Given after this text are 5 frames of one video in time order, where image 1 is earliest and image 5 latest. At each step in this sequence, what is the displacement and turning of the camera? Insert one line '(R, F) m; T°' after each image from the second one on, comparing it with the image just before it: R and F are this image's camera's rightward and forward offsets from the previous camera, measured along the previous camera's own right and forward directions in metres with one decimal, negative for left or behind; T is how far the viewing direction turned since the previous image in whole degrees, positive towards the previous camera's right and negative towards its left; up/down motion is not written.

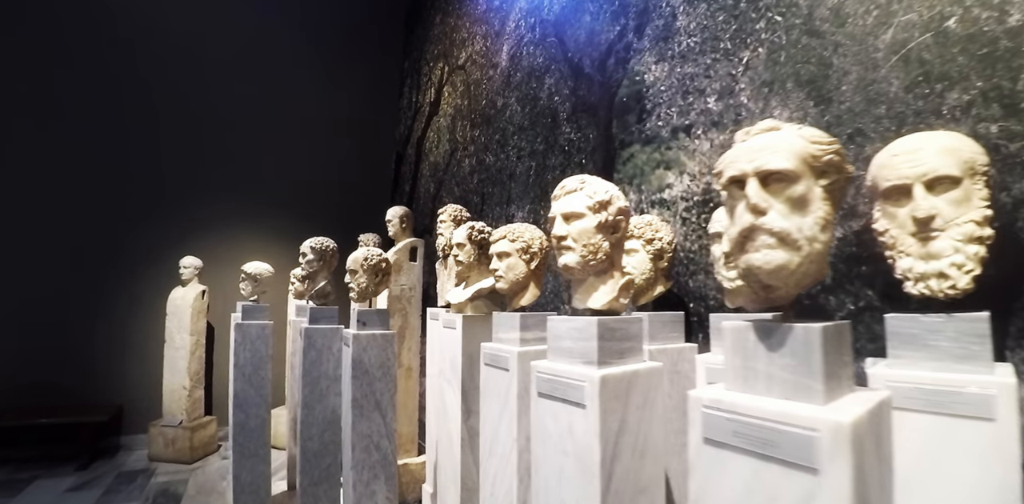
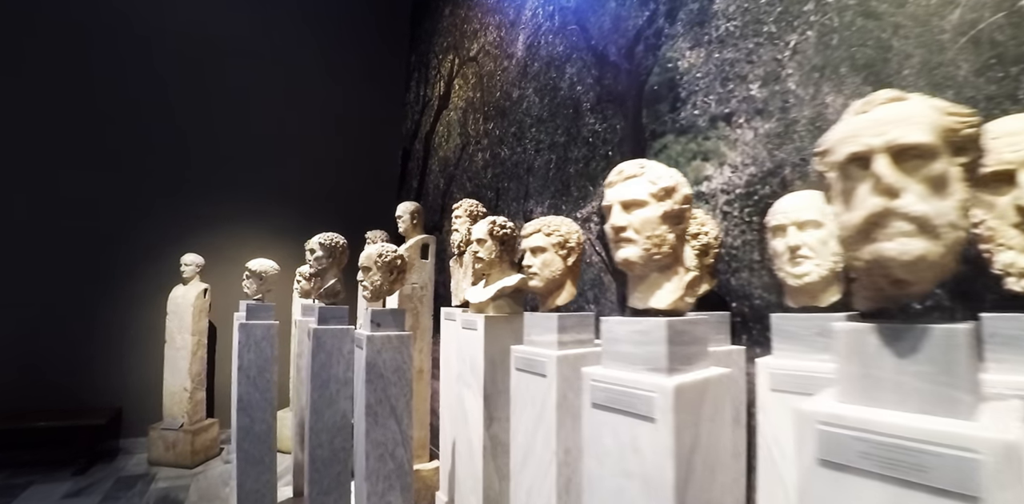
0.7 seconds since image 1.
(-0.2, +0.2) m; 0°
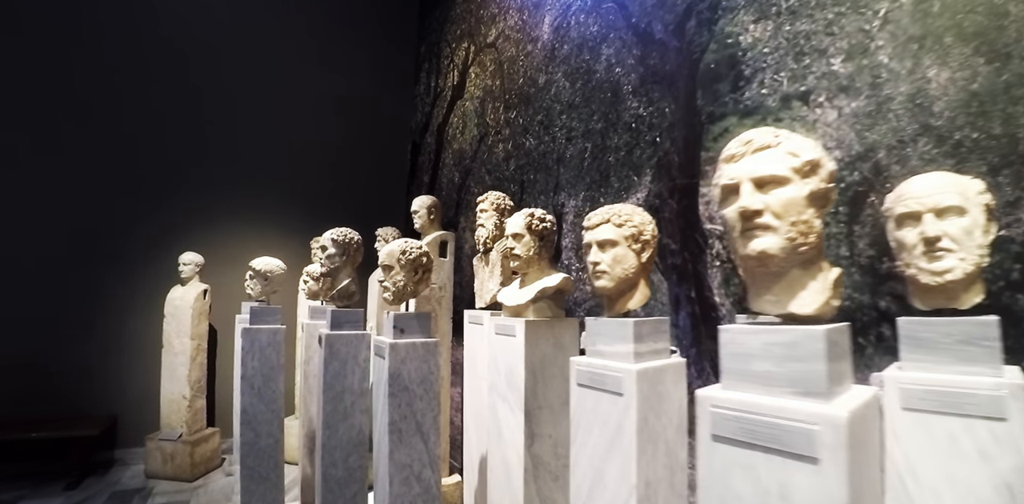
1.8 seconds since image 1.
(-0.3, +0.3) m; 0°
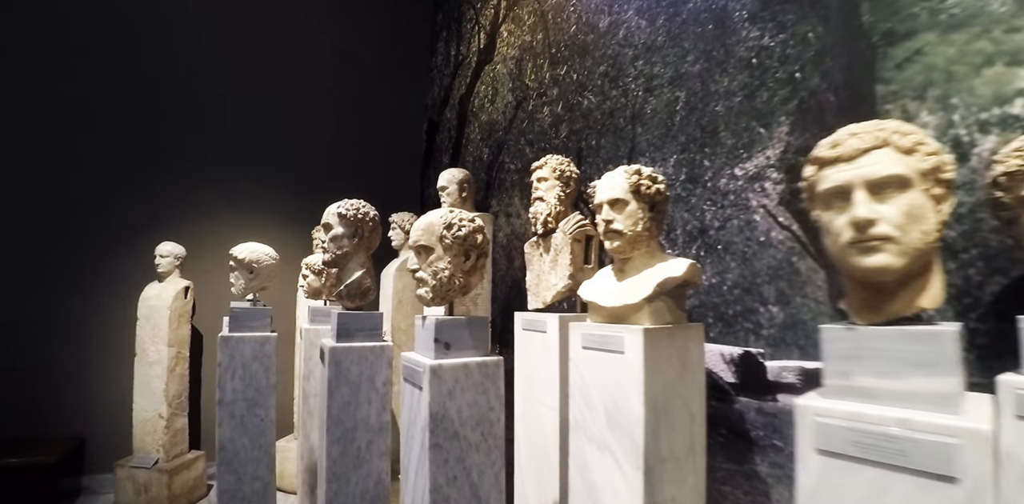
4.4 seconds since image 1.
(-0.4, +0.8) m; 0°
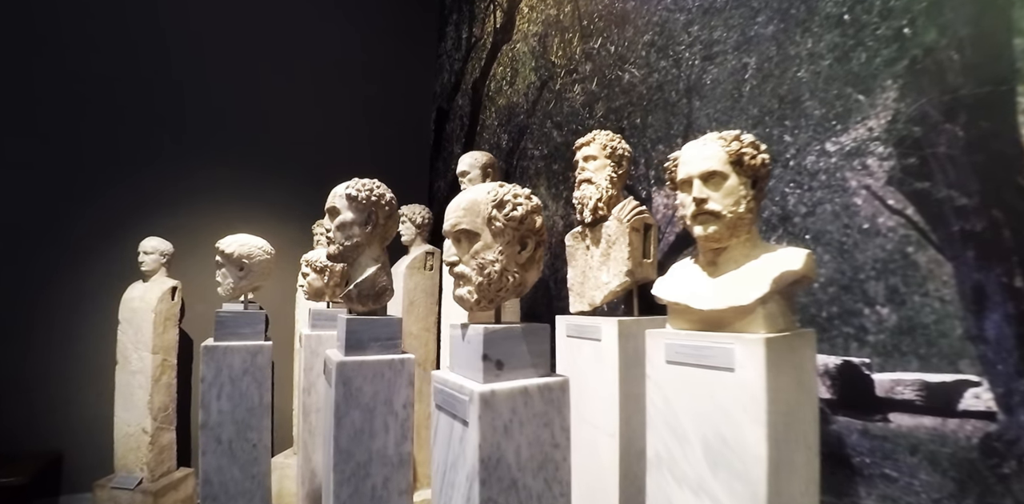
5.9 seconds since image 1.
(-0.2, +0.4) m; +1°
